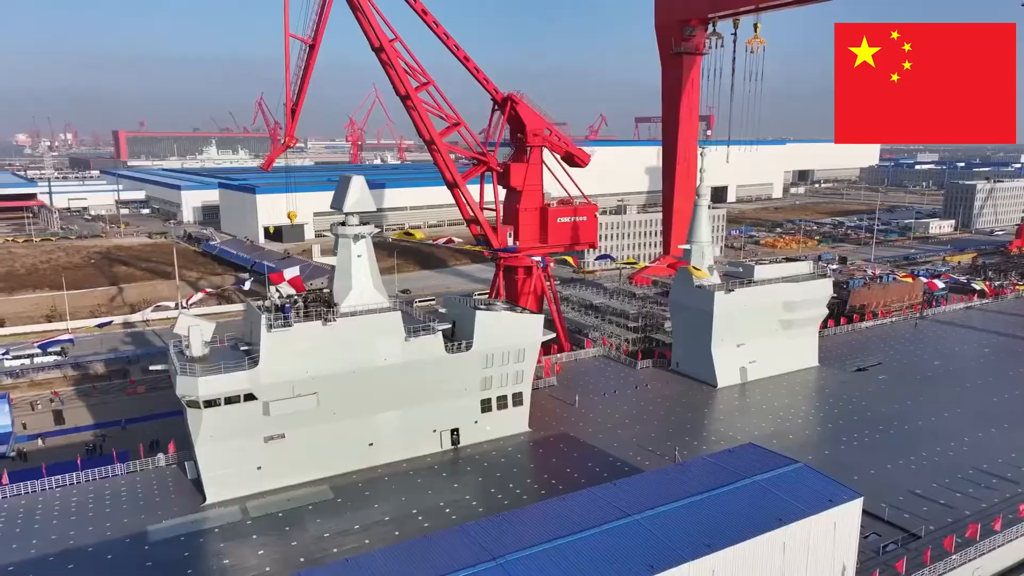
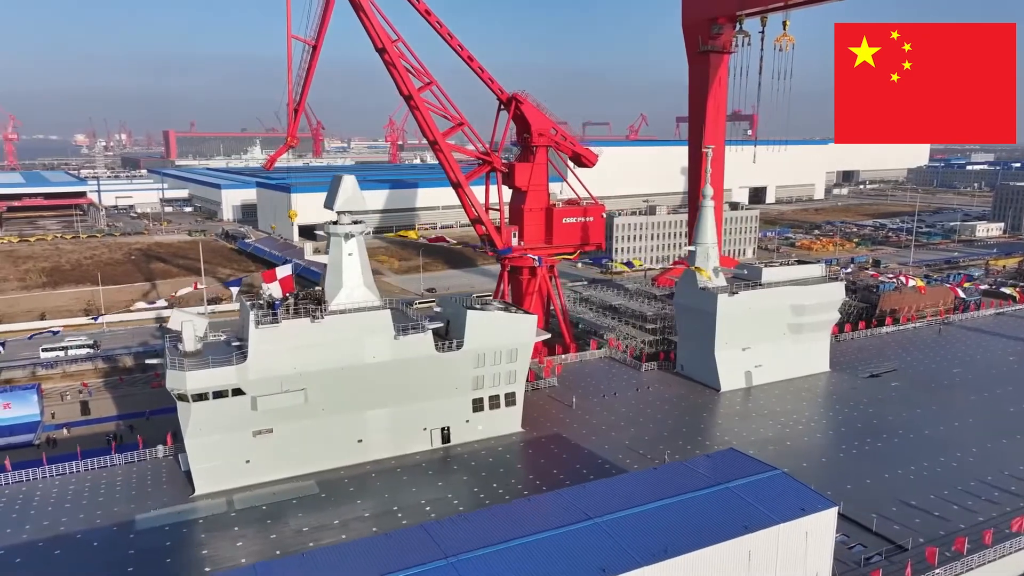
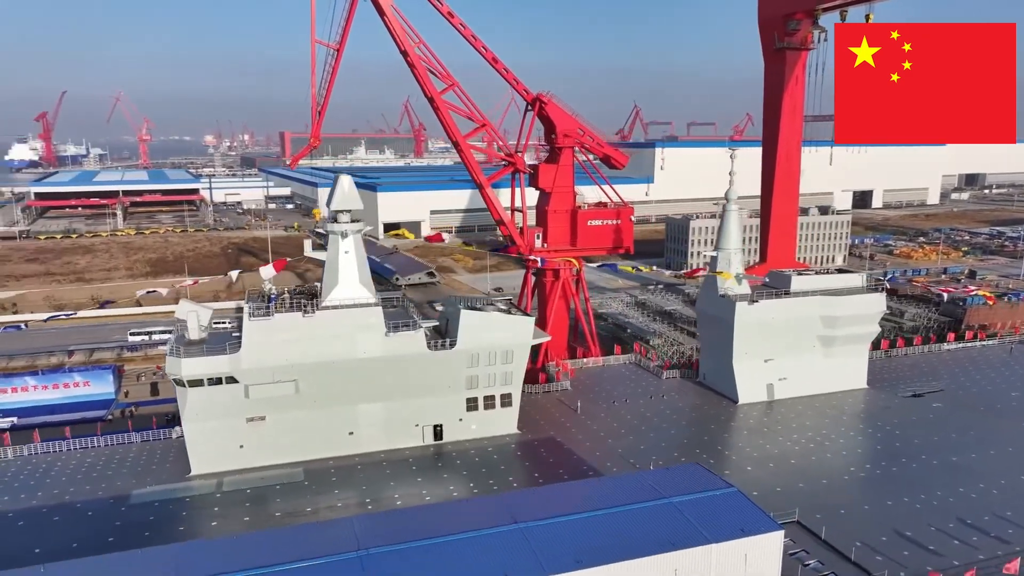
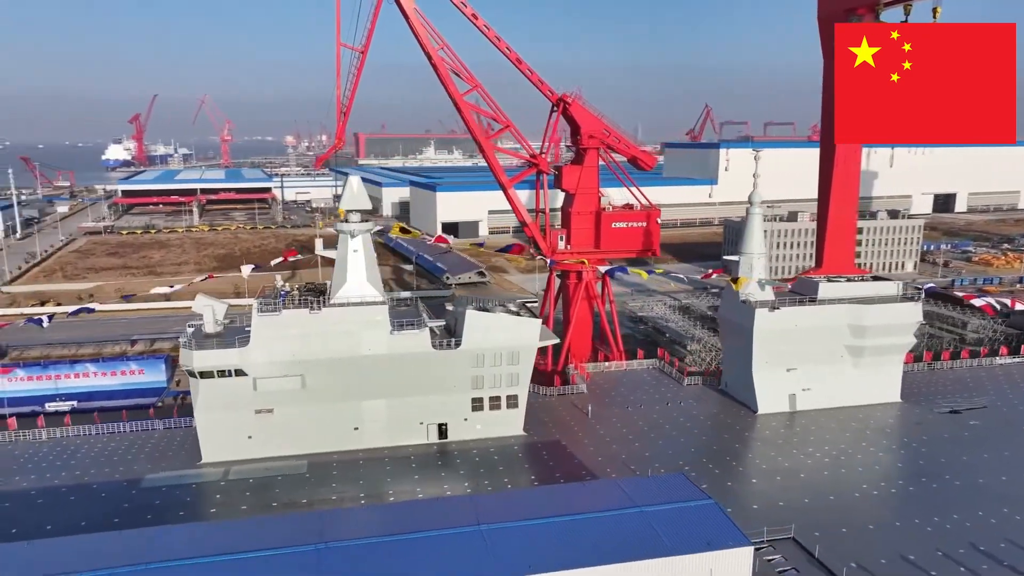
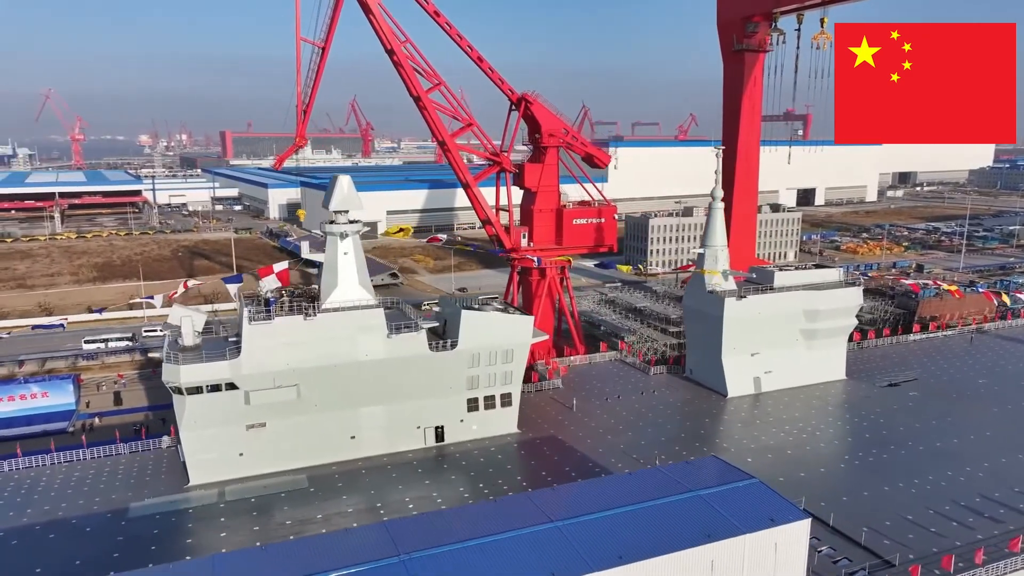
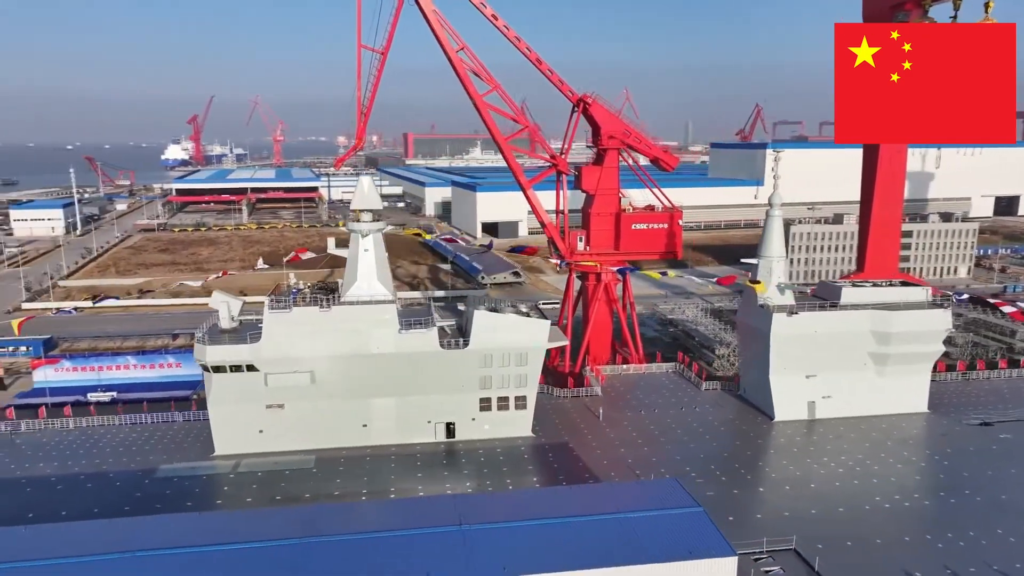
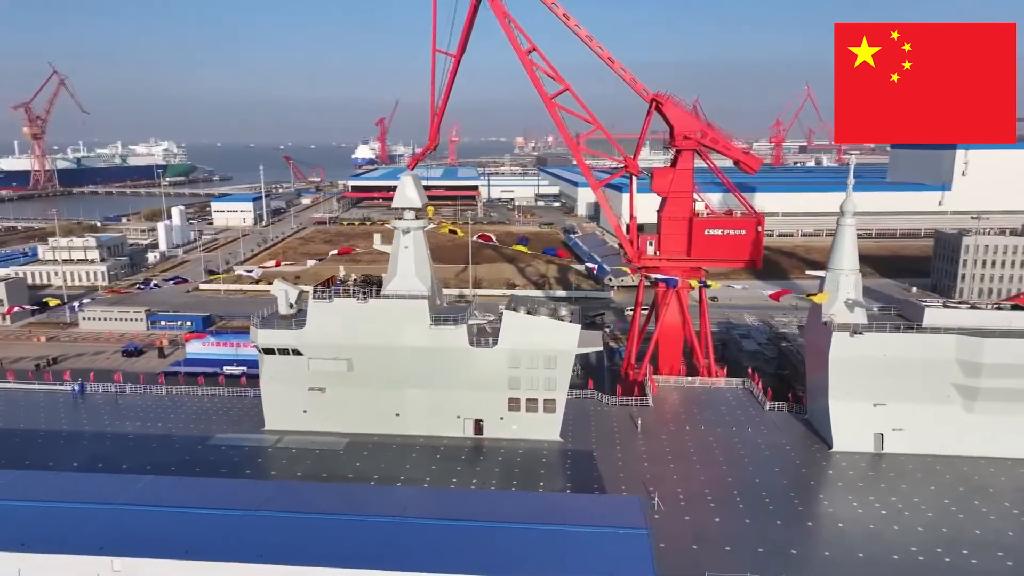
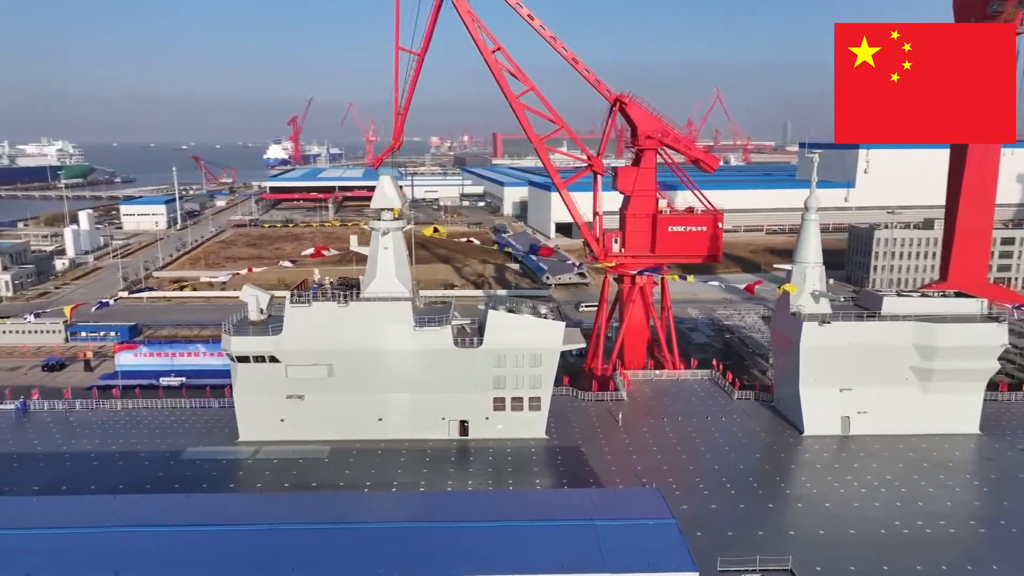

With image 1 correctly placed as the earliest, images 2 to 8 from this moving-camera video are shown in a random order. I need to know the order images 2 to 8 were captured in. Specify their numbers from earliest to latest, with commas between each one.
2, 5, 3, 4, 6, 8, 7
